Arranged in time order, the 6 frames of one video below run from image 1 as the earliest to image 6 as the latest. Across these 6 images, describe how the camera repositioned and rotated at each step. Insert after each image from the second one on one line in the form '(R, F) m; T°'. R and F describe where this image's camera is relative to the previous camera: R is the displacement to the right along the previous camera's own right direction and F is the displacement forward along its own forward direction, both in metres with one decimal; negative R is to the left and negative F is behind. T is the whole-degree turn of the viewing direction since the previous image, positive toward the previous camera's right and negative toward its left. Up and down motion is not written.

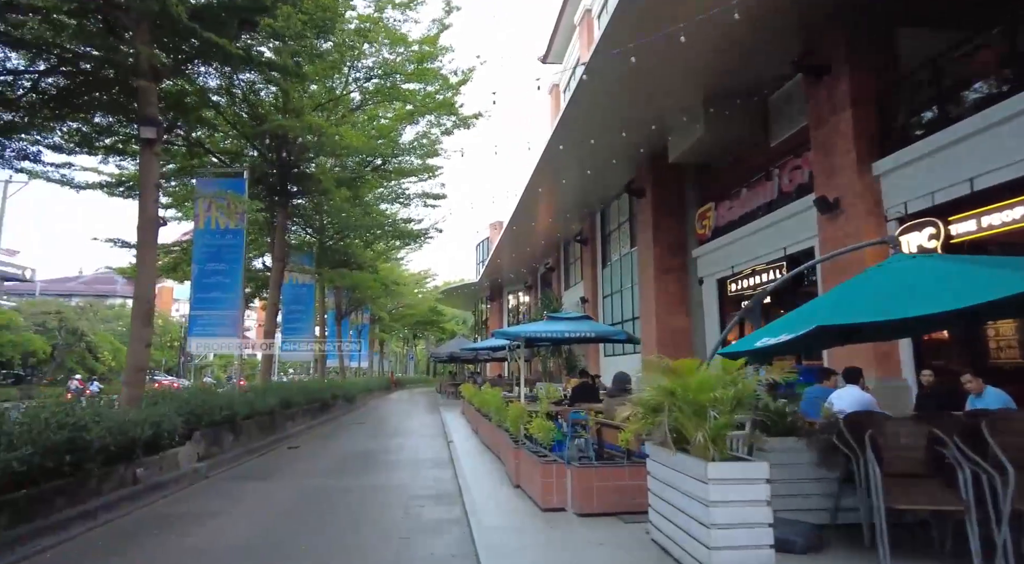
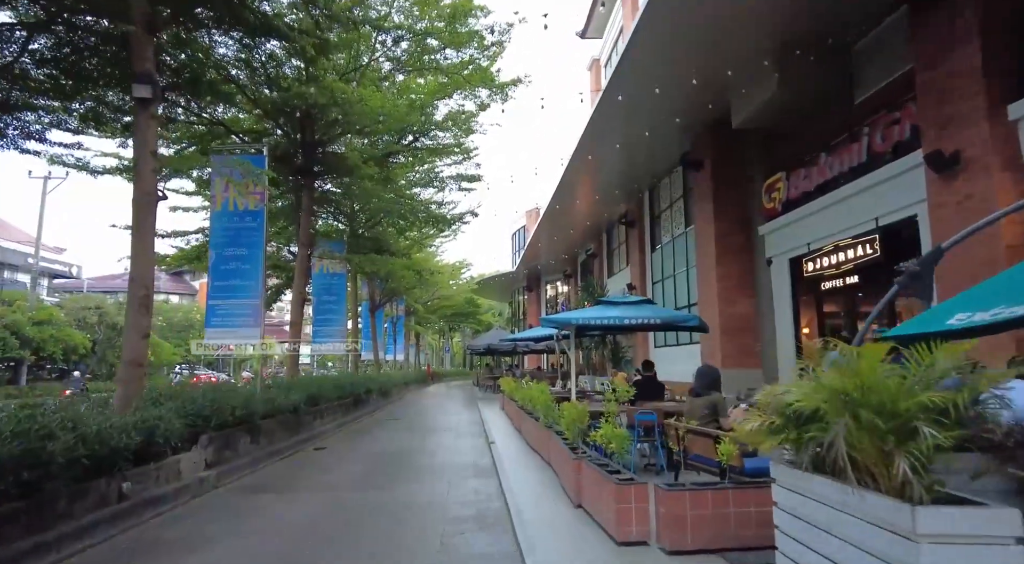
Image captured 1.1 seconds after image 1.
(-0.2, +1.3) m; -3°
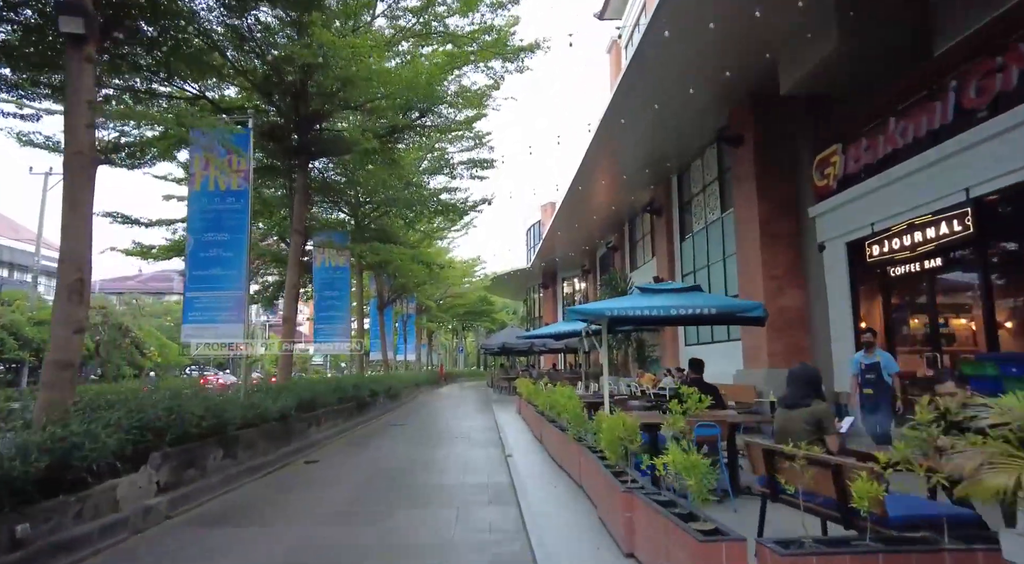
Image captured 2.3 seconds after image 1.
(-0.1, +1.4) m; -1°
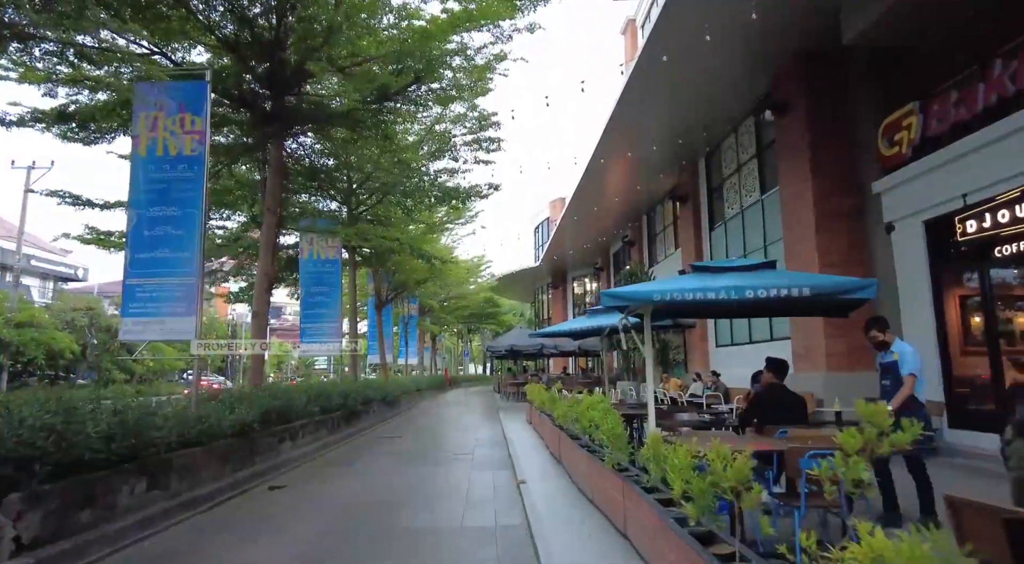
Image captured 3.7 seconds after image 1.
(-0.1, +1.8) m; -1°
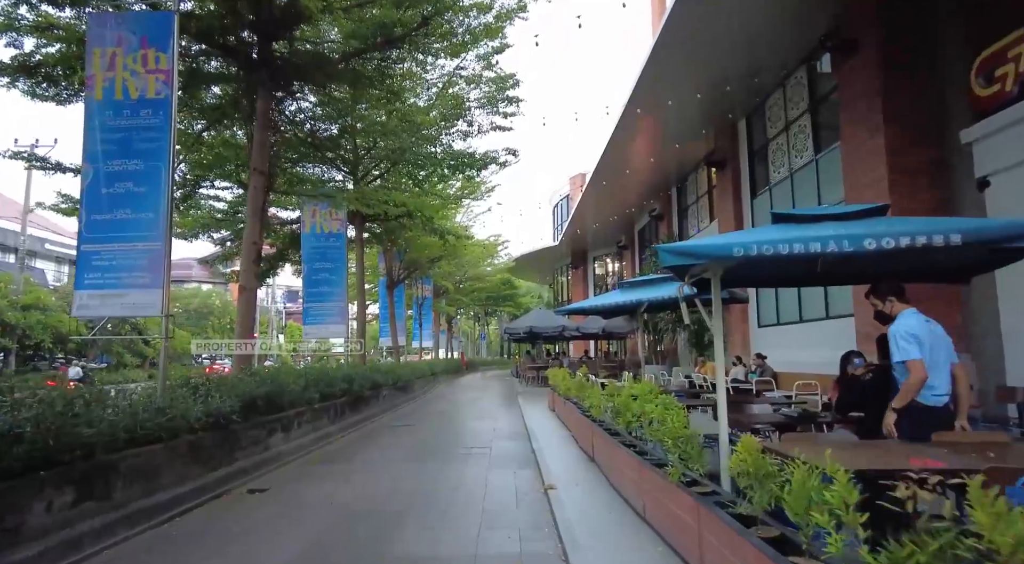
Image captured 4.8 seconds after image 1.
(-0.1, +1.3) m; -2°
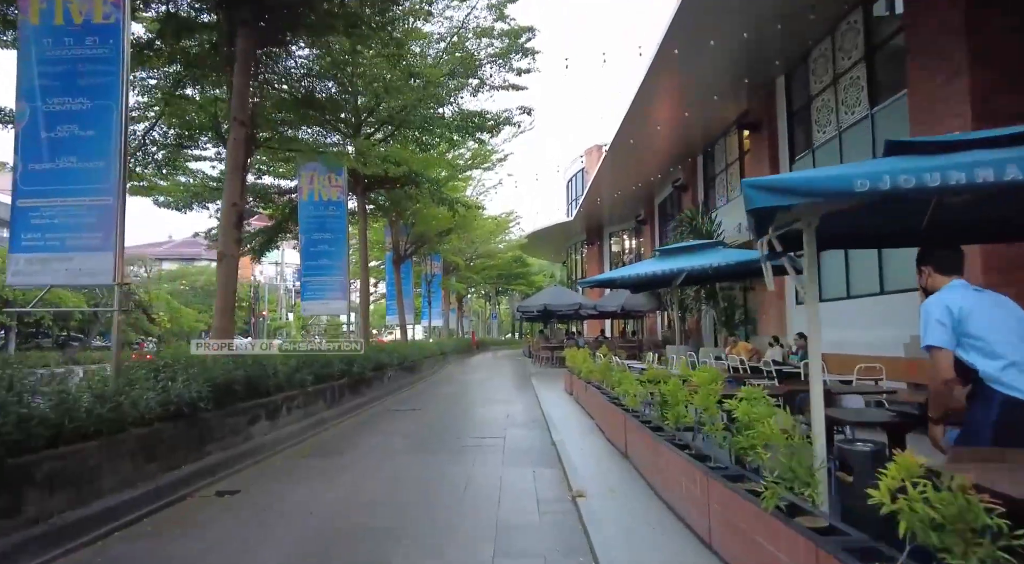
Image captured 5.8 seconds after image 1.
(-0.1, +1.2) m; -1°
